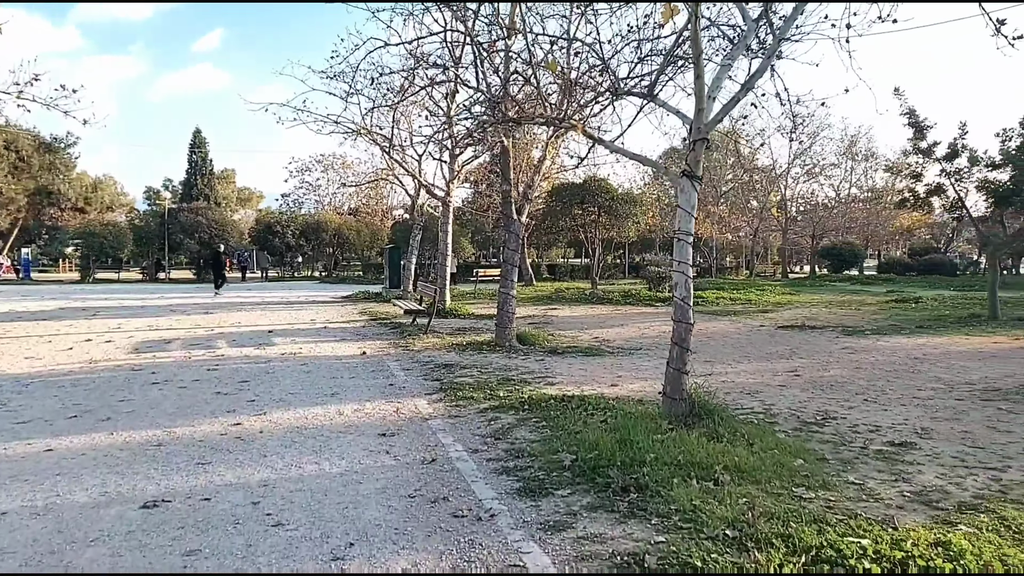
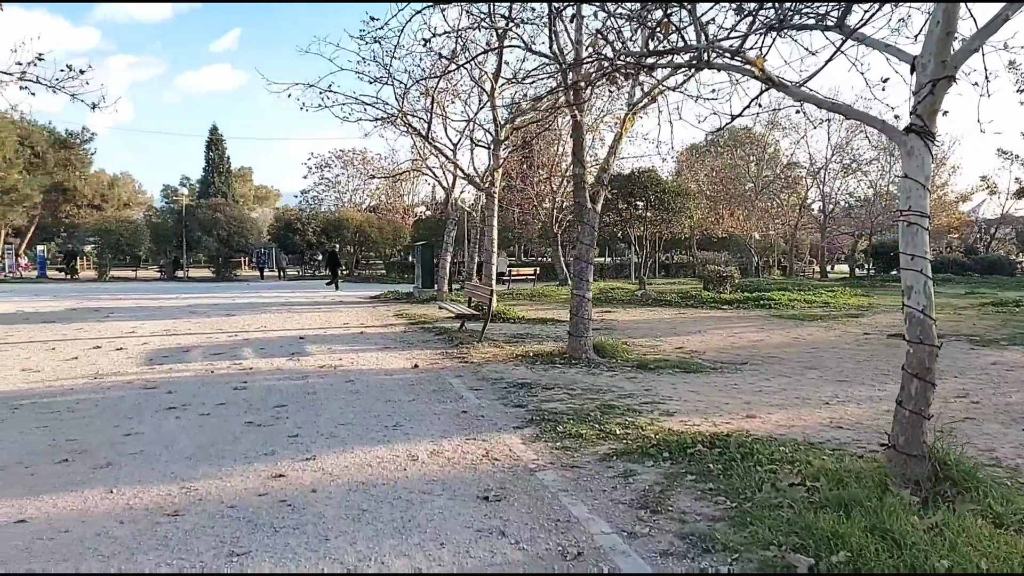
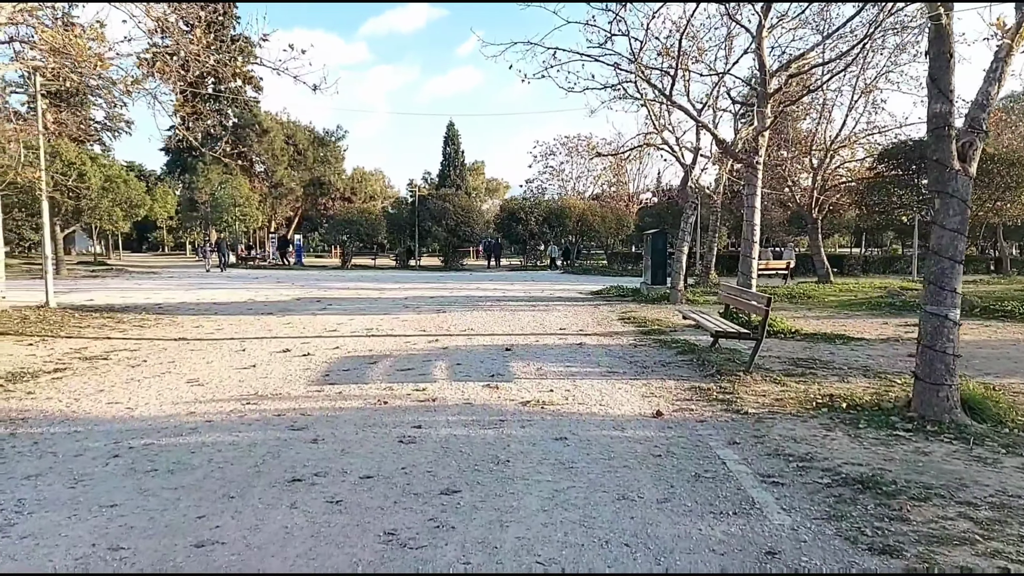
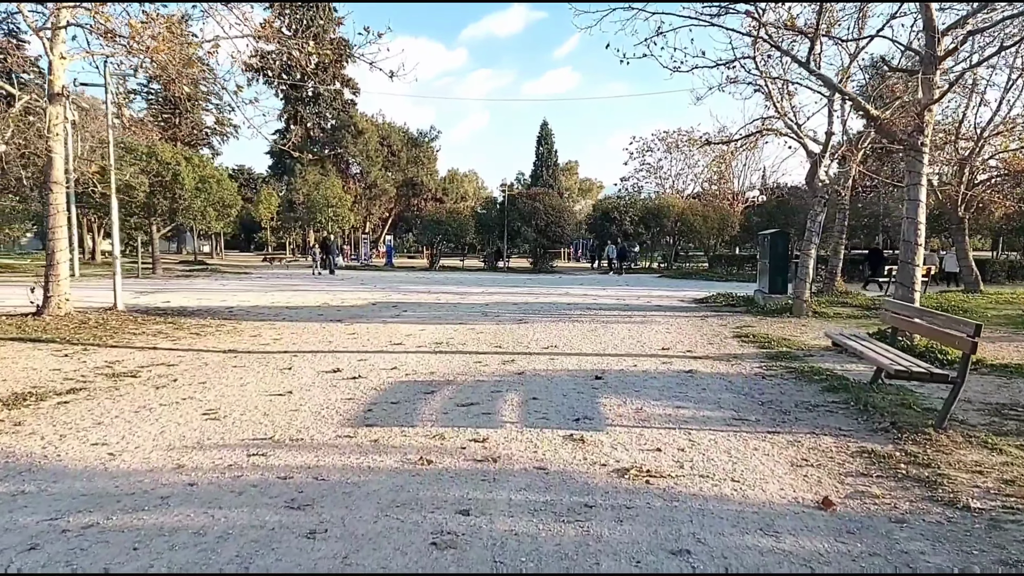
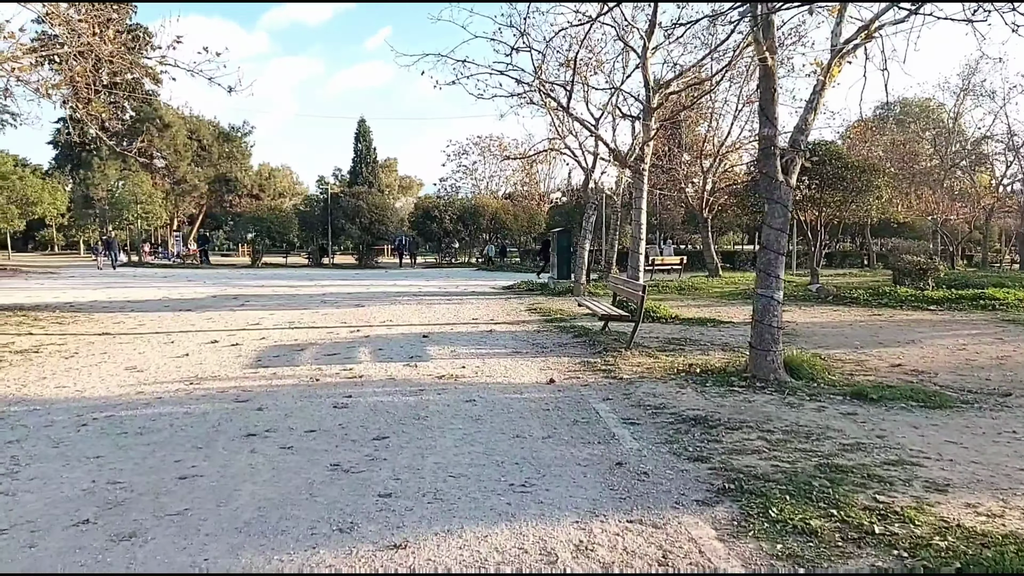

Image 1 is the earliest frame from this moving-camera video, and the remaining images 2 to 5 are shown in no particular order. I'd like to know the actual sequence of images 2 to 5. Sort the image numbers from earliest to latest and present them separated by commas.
2, 5, 3, 4
